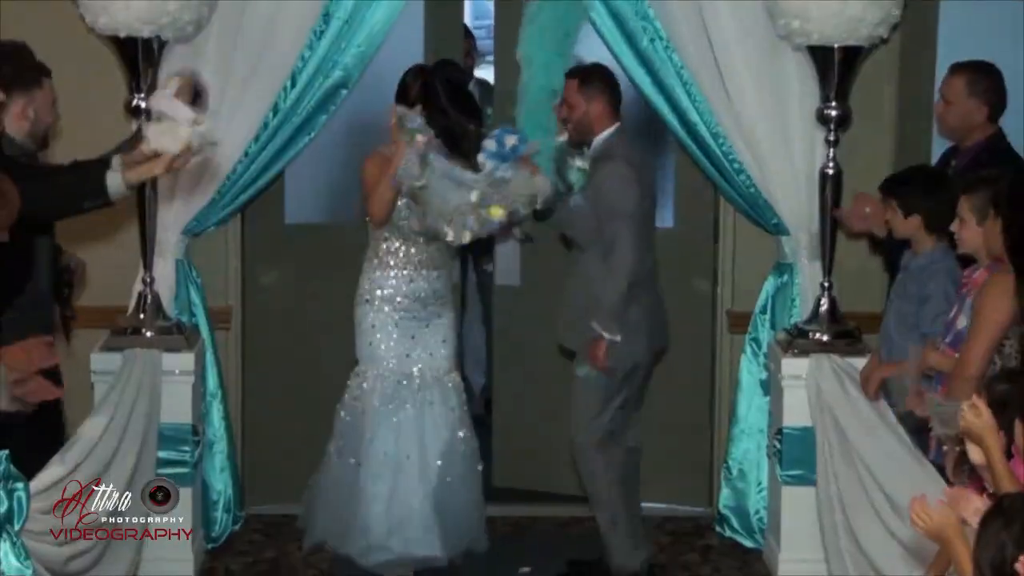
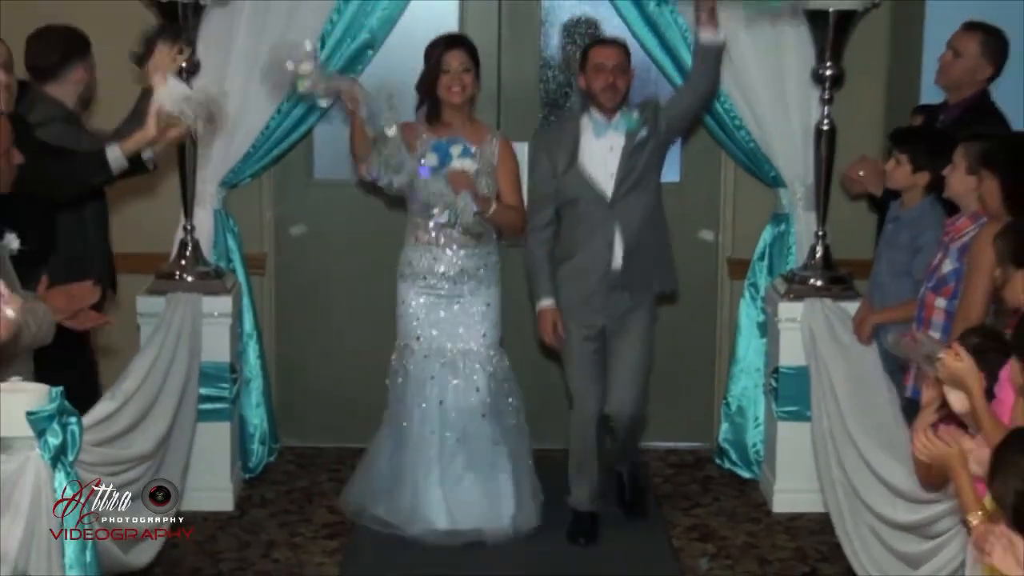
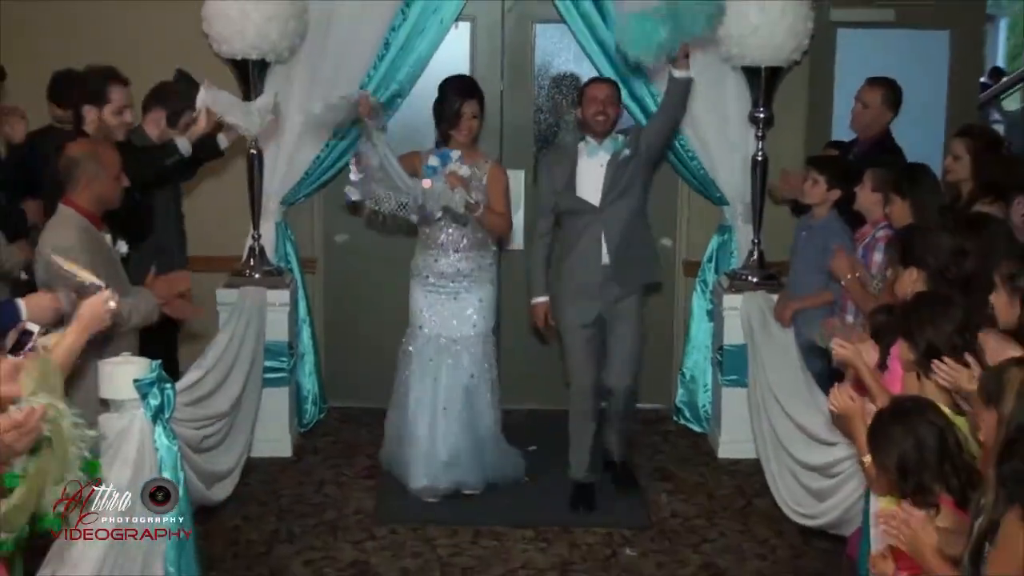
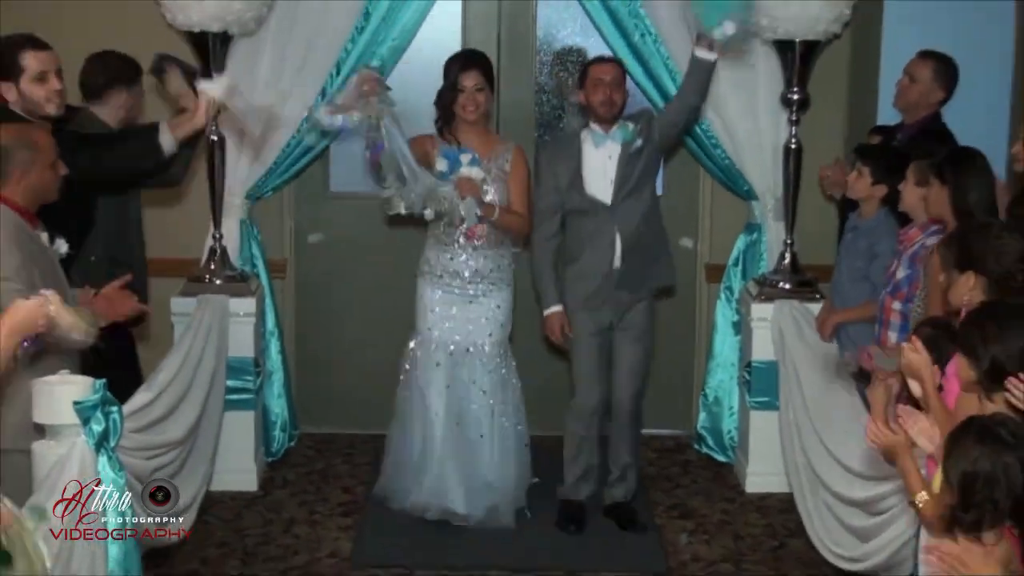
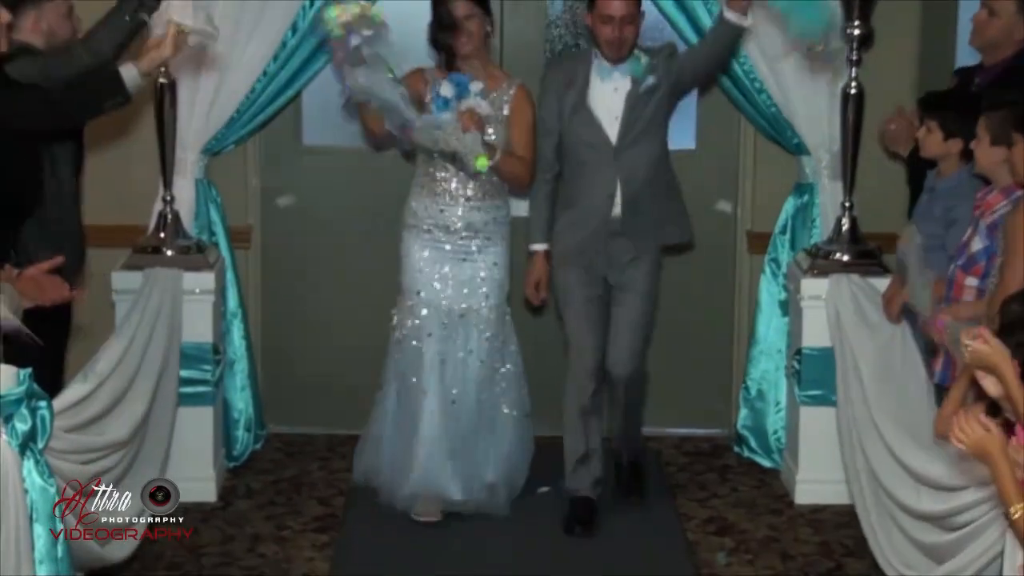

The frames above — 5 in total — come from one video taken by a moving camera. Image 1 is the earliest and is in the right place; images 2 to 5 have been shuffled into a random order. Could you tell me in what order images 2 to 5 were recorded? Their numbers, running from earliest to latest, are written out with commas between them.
5, 2, 4, 3
